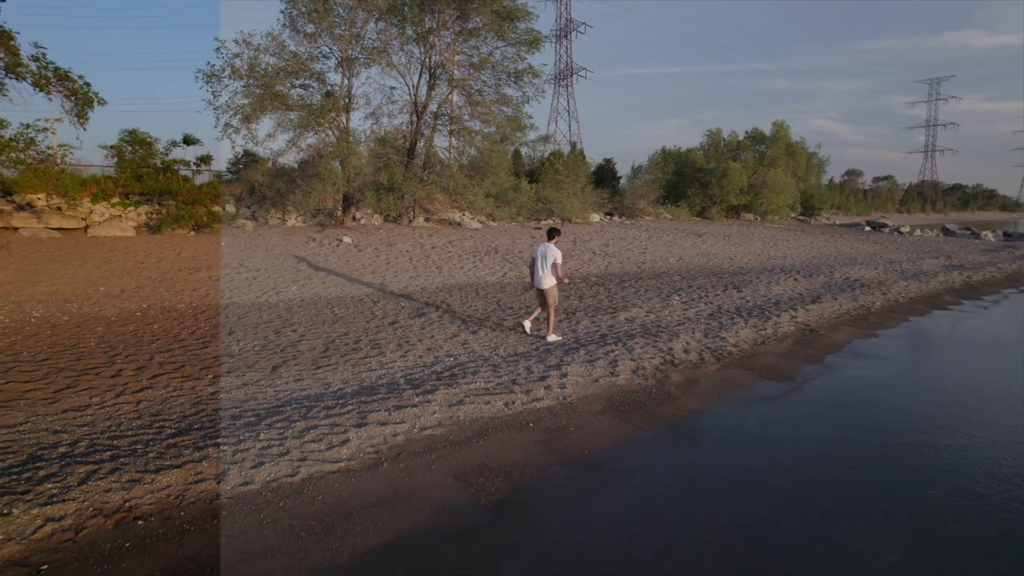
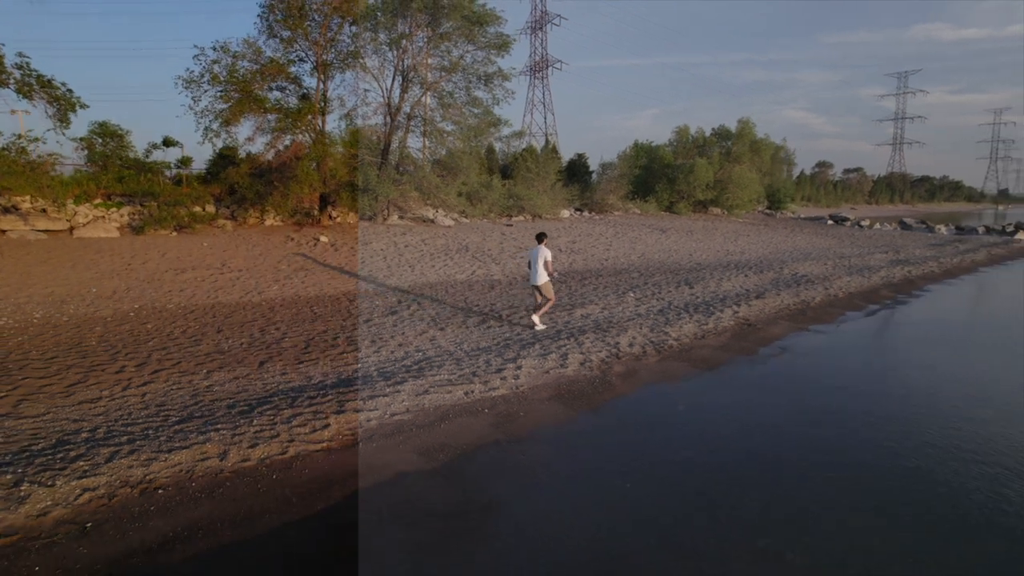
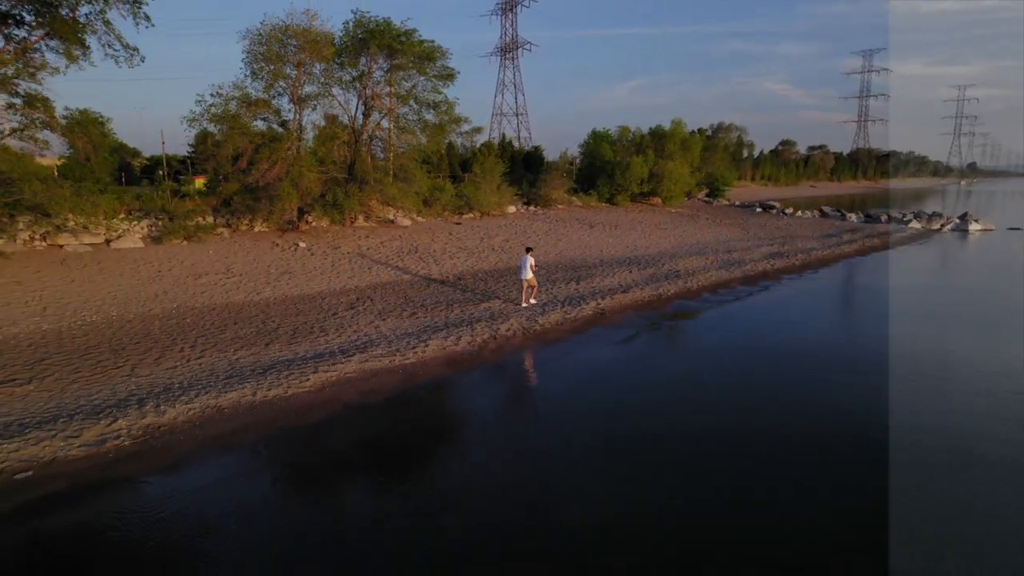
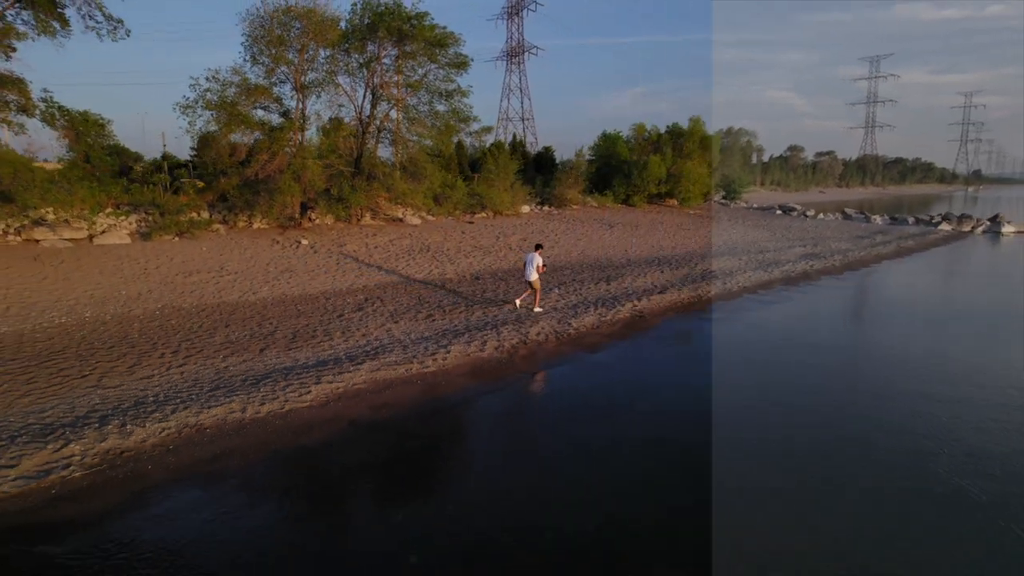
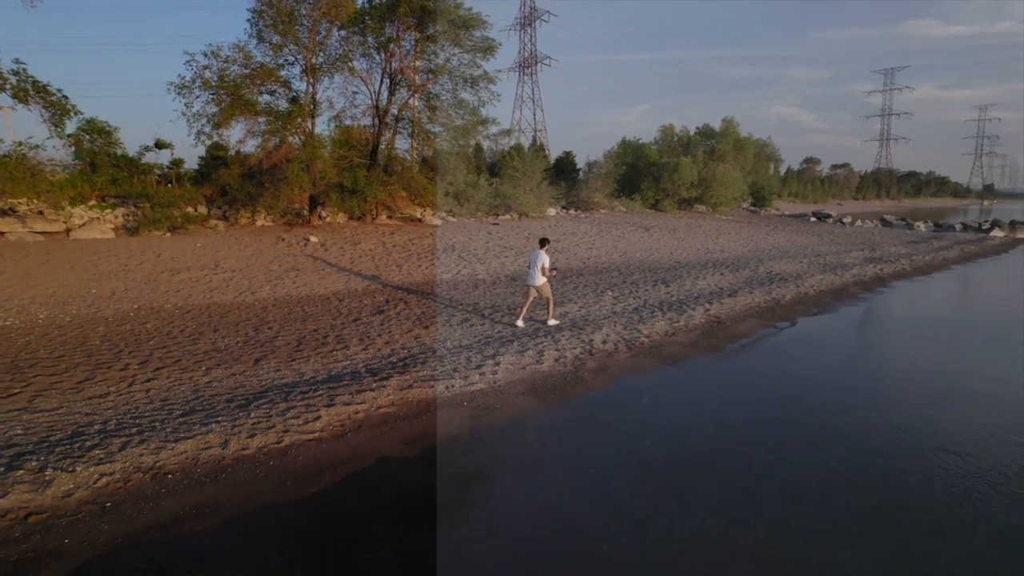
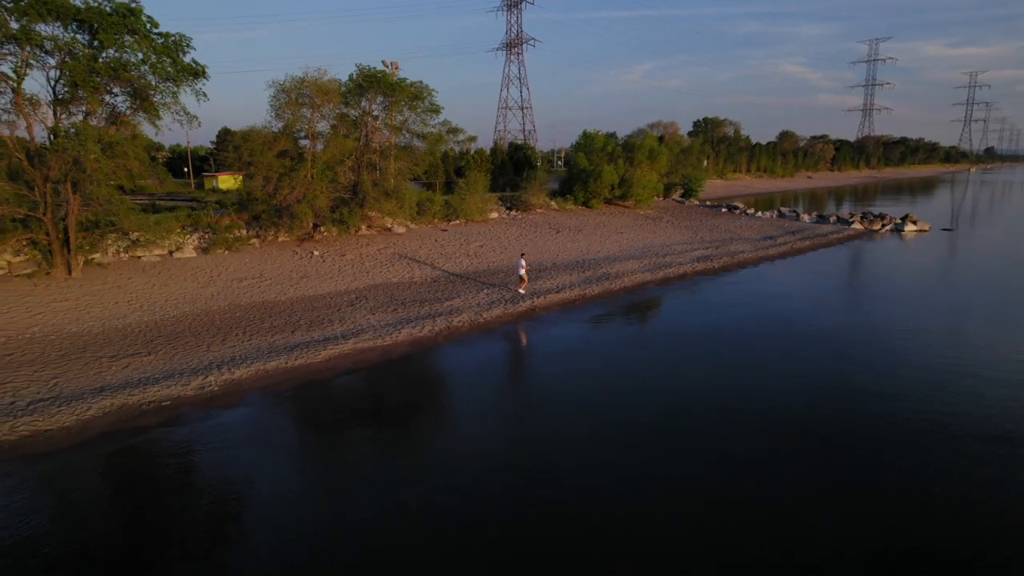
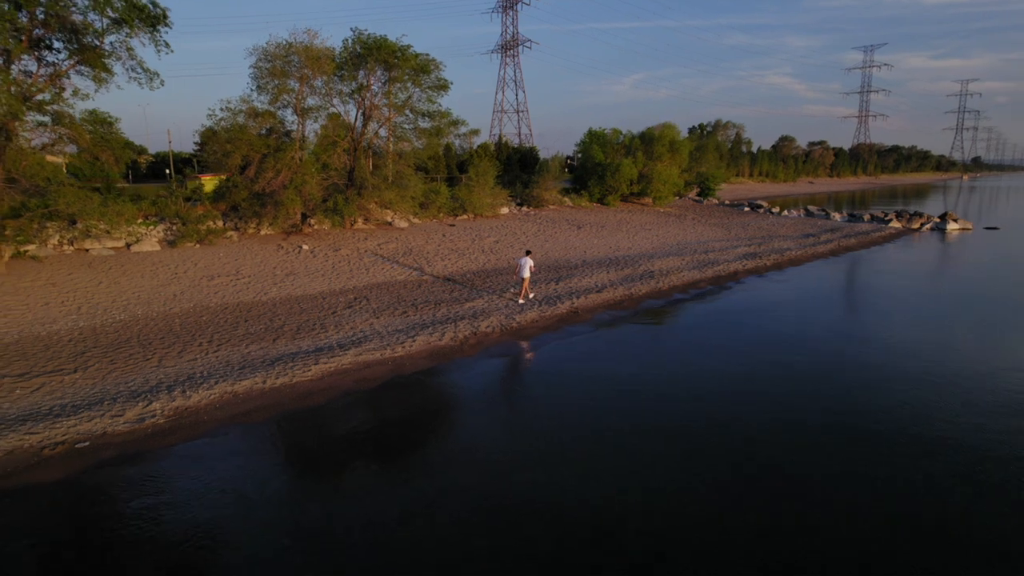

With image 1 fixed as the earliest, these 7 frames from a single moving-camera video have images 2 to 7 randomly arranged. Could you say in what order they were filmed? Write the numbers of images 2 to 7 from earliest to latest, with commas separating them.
2, 5, 4, 3, 7, 6
